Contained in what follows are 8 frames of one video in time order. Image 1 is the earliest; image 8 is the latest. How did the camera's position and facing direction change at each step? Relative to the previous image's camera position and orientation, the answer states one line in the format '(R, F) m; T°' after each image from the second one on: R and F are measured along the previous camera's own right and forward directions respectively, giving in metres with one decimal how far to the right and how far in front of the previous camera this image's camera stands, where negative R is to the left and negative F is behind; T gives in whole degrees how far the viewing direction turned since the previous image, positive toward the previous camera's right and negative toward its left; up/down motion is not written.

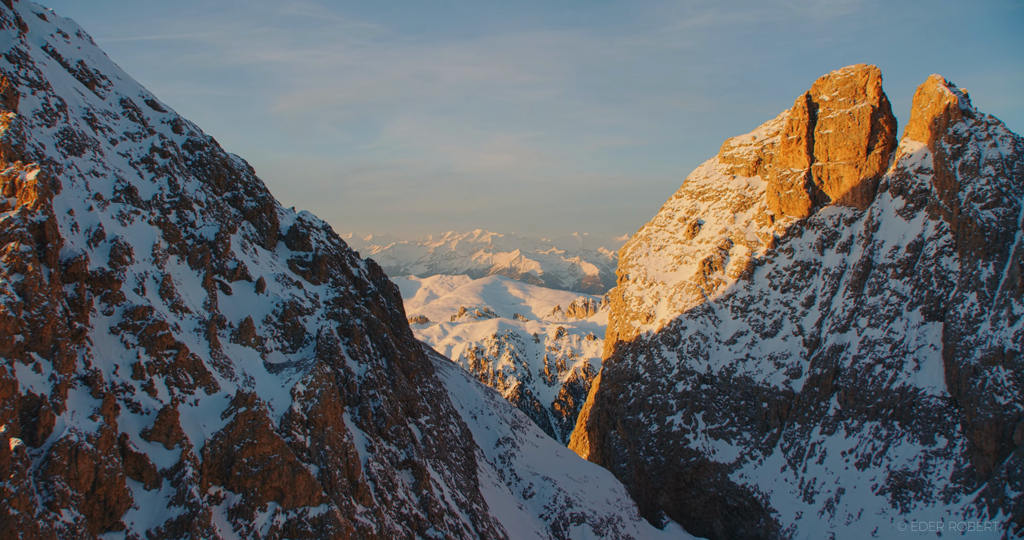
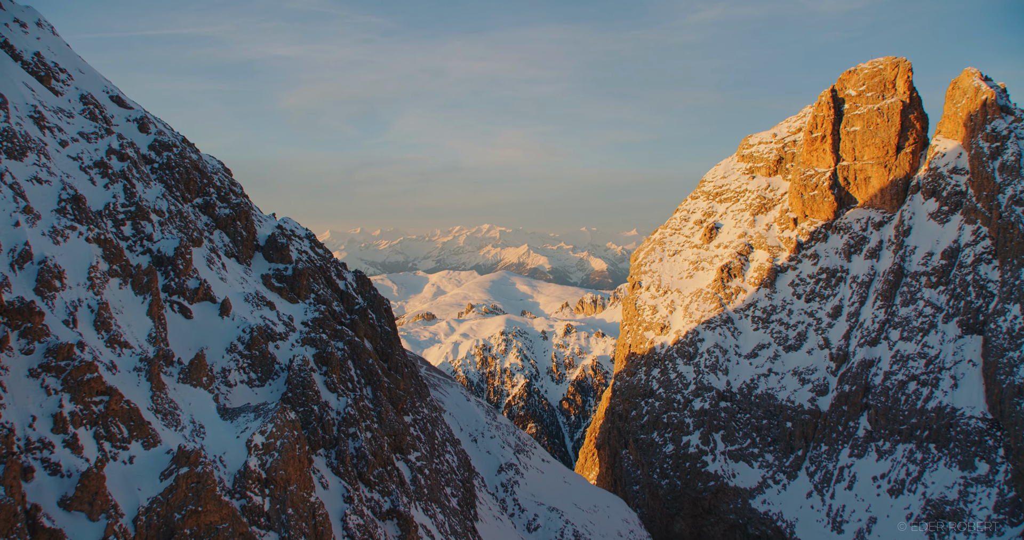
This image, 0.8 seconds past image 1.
(+0.4, +4.0) m; -1°
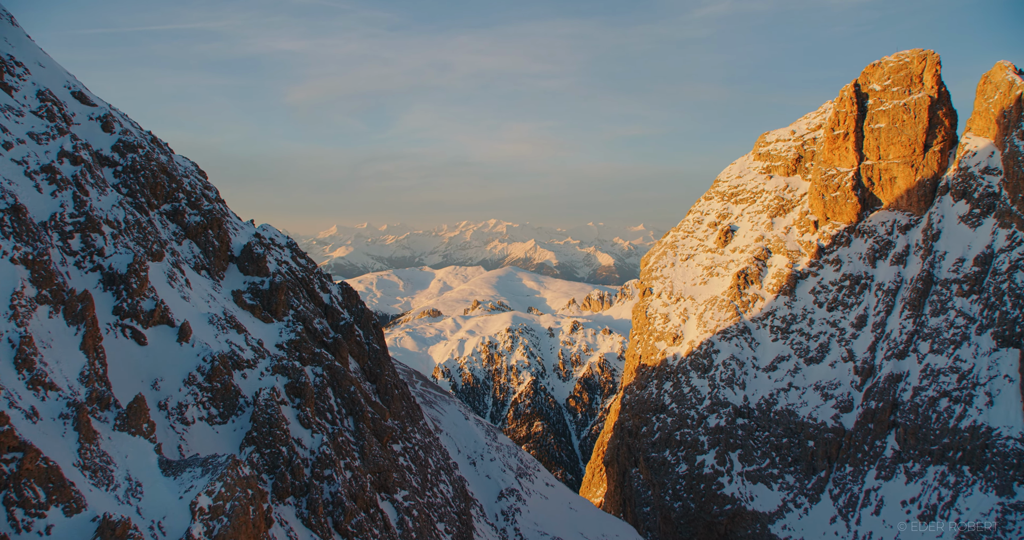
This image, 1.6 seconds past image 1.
(+0.4, +3.4) m; -1°
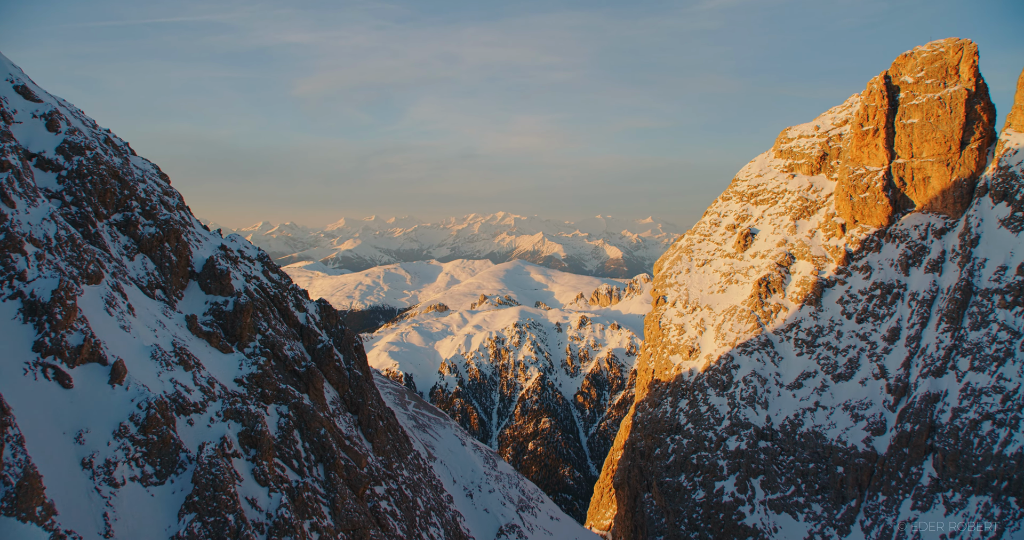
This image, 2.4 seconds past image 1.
(+0.4, +4.0) m; -1°
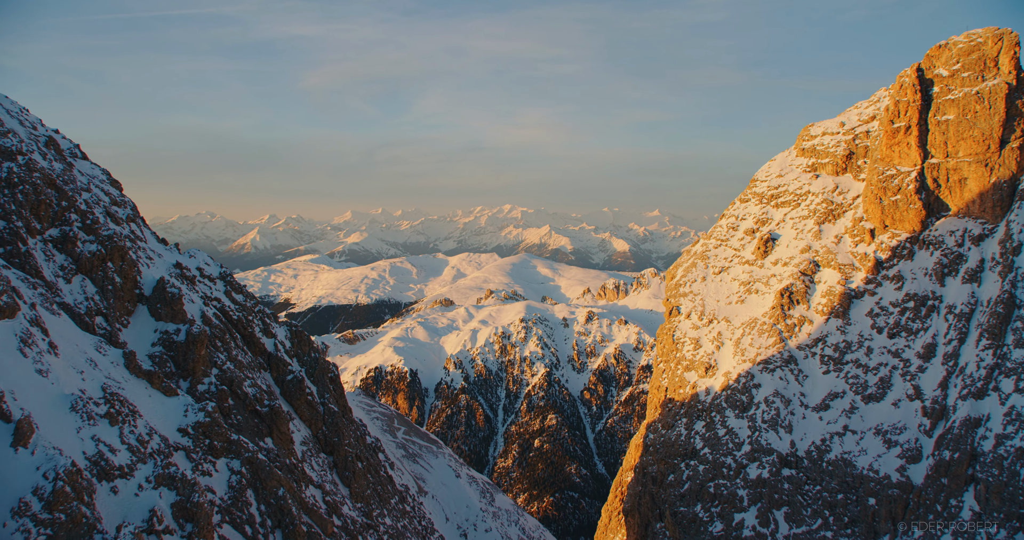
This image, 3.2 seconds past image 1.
(+0.4, +3.9) m; -1°
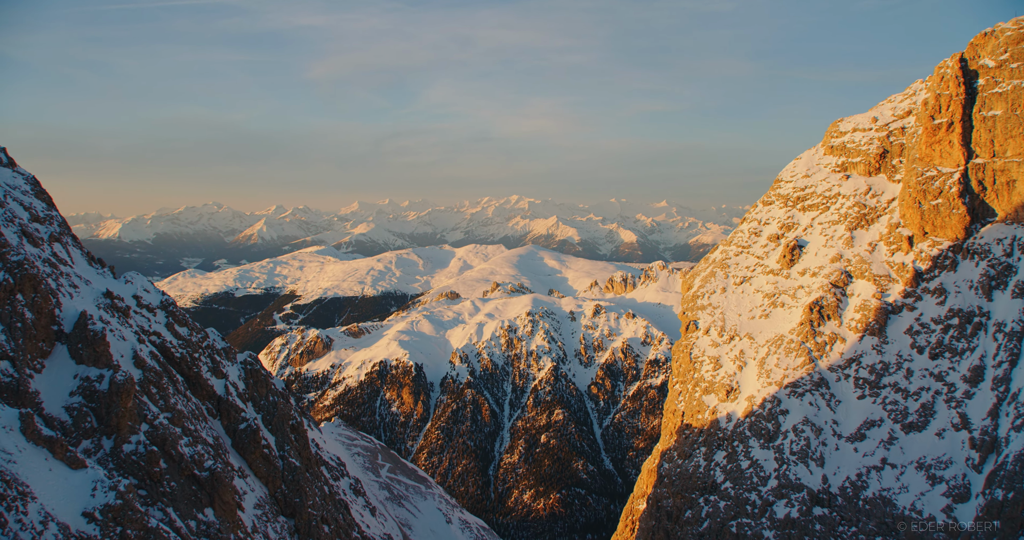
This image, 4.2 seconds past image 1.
(+0.4, +4.6) m; -1°
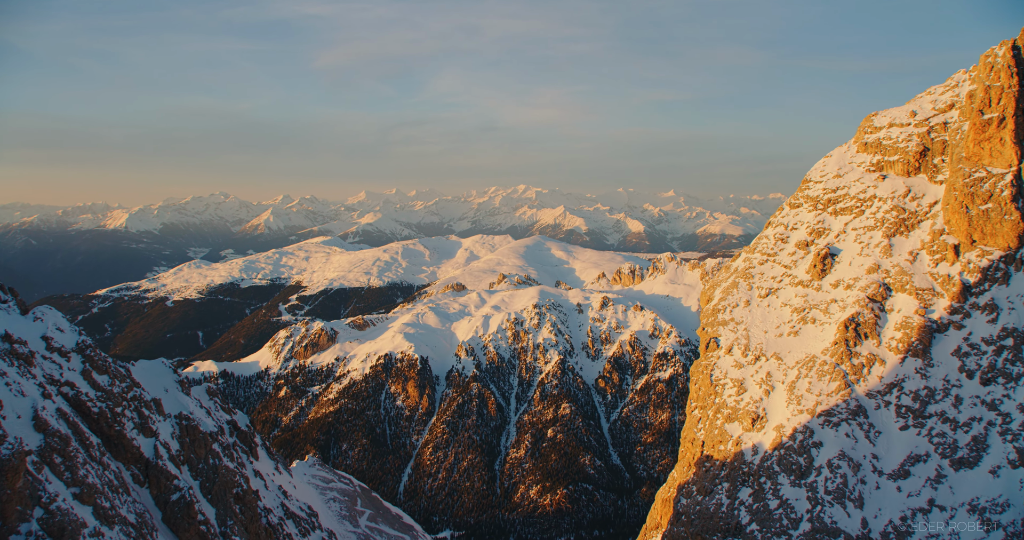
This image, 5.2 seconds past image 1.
(+0.3, +4.7) m; -1°
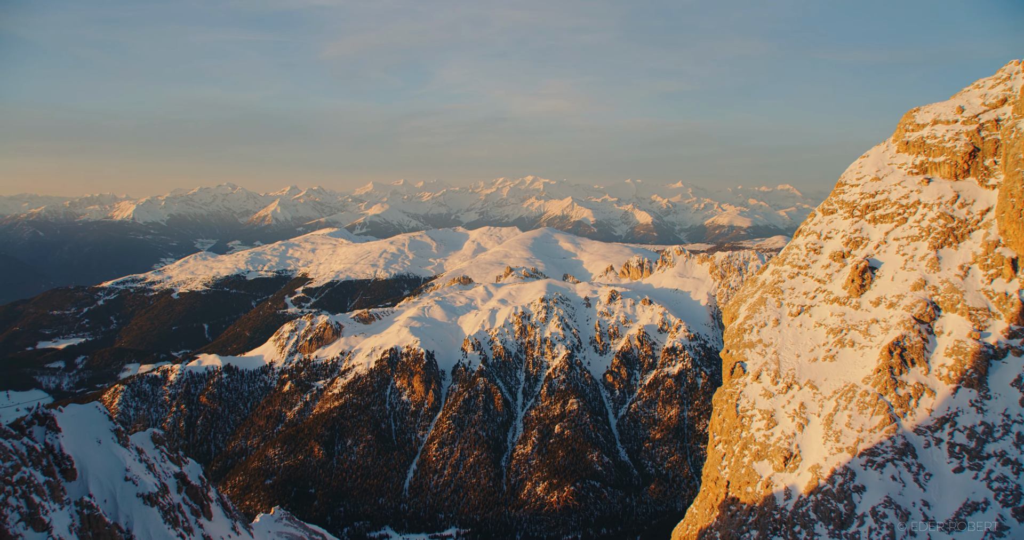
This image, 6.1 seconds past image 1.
(+0.3, +4.6) m; -1°
